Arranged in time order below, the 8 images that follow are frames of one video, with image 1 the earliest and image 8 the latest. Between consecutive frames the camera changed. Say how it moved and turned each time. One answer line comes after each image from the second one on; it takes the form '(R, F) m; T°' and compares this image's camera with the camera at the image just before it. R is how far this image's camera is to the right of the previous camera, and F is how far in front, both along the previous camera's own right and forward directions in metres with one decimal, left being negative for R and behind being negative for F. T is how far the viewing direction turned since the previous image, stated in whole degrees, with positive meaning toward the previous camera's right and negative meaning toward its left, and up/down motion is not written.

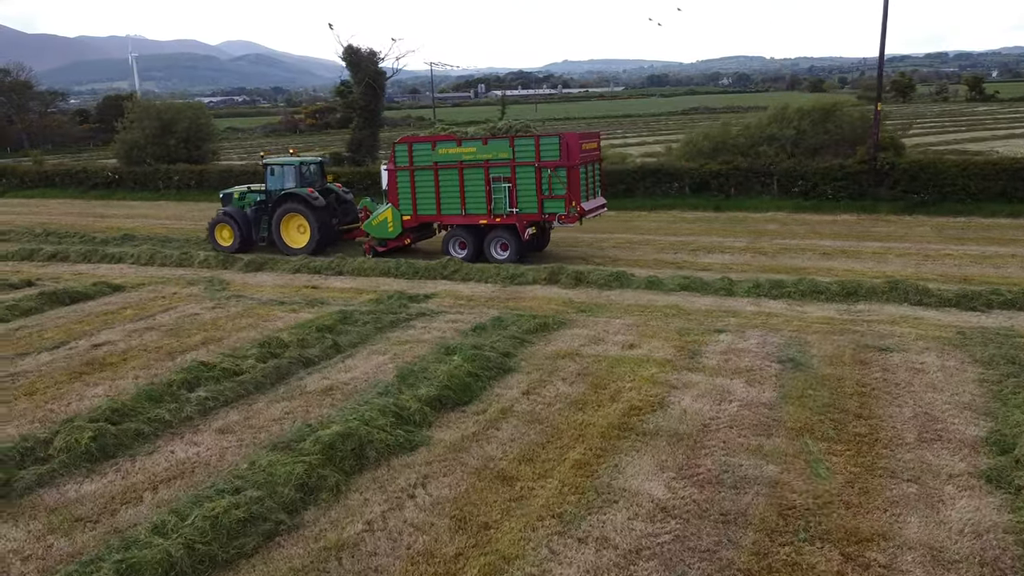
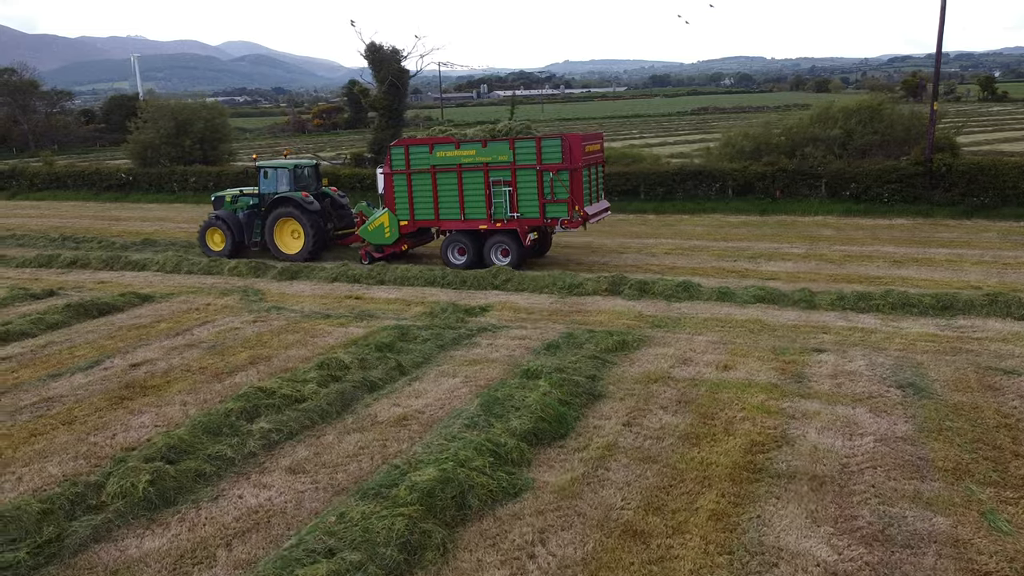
(-0.8, +0.8) m; 0°
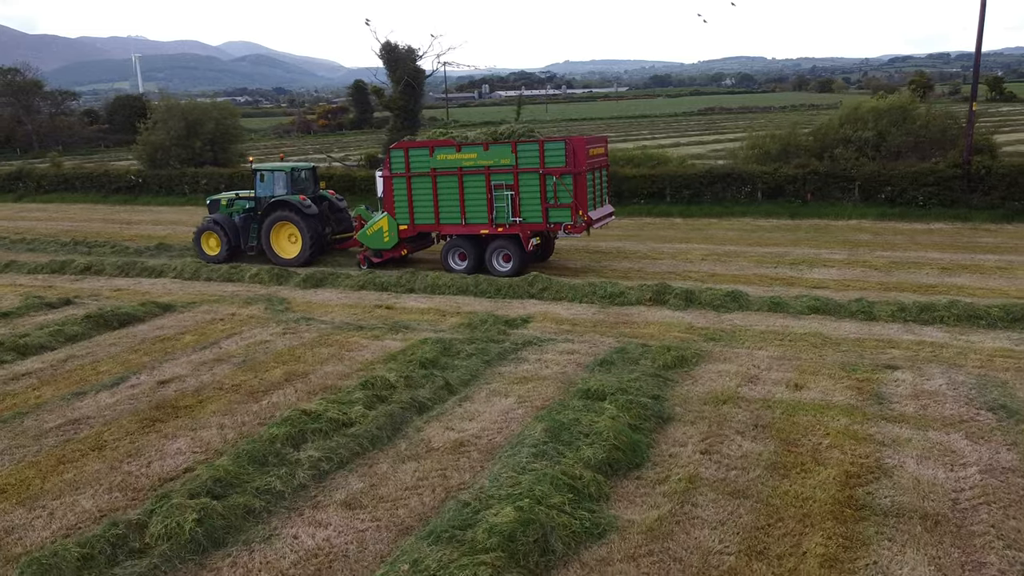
(-0.5, +0.5) m; 0°
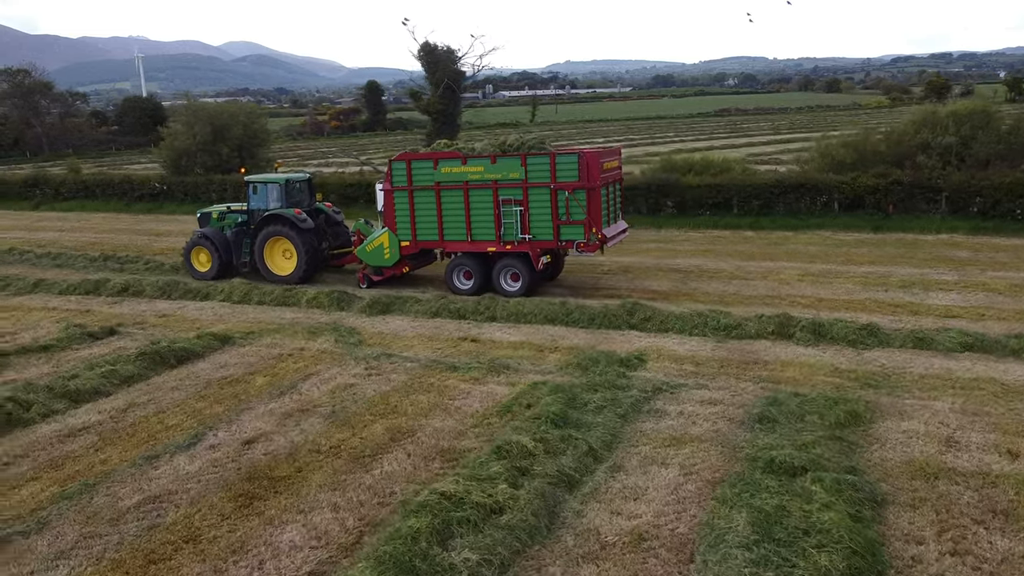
(-1.2, +1.2) m; 0°
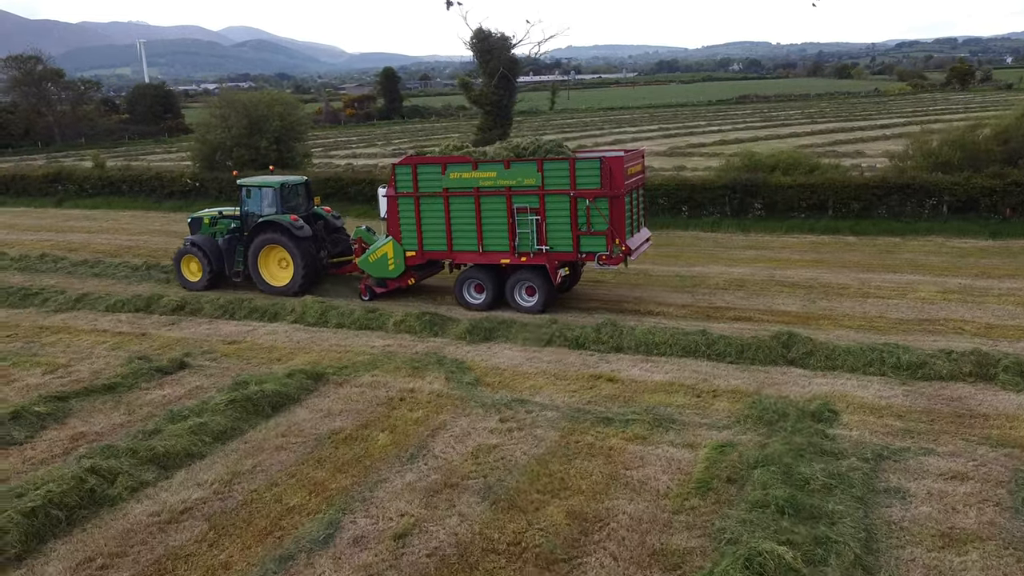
(-1.5, +1.5) m; 0°
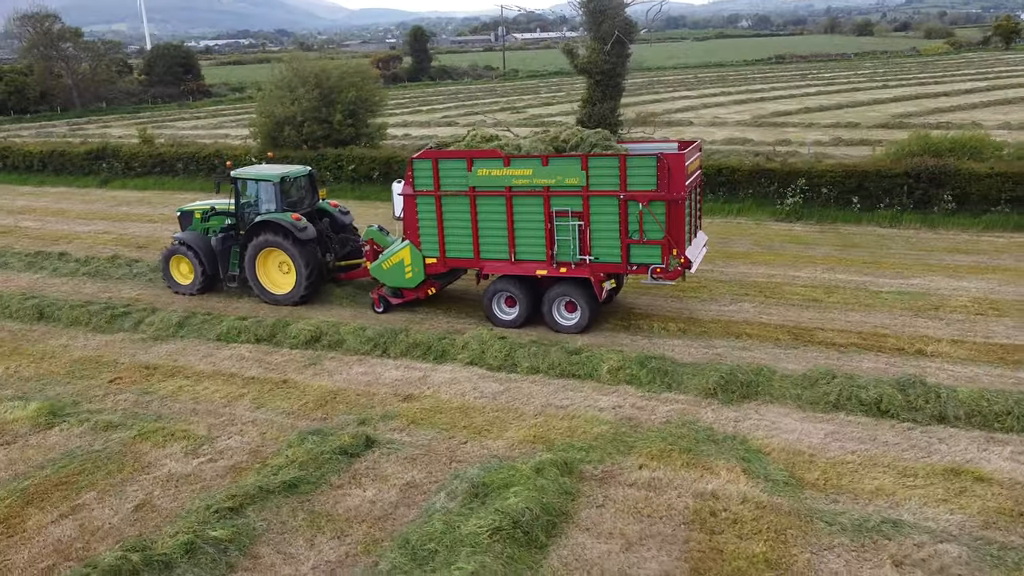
(-2.5, +2.4) m; 0°
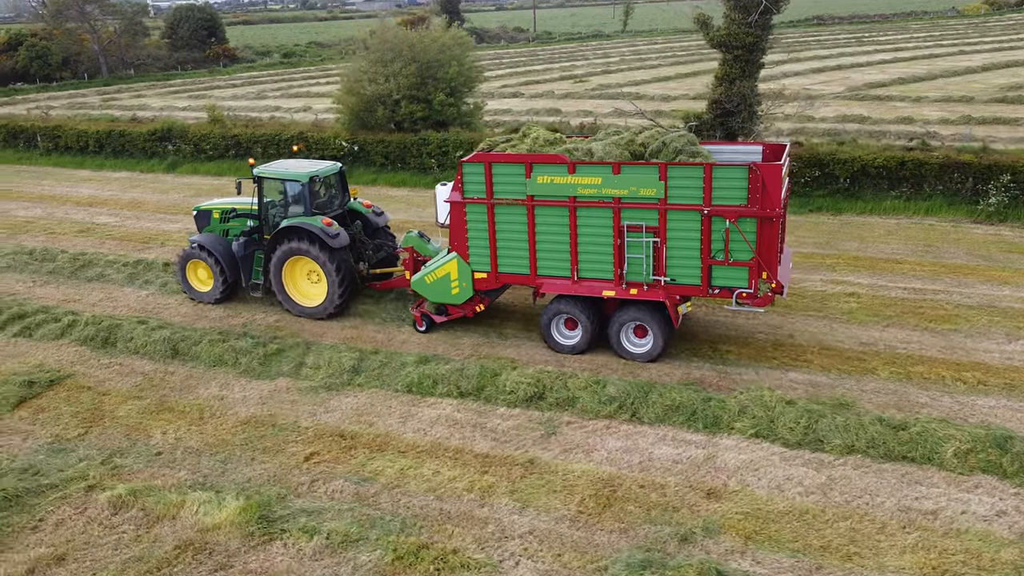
(-2.6, +1.9) m; 0°
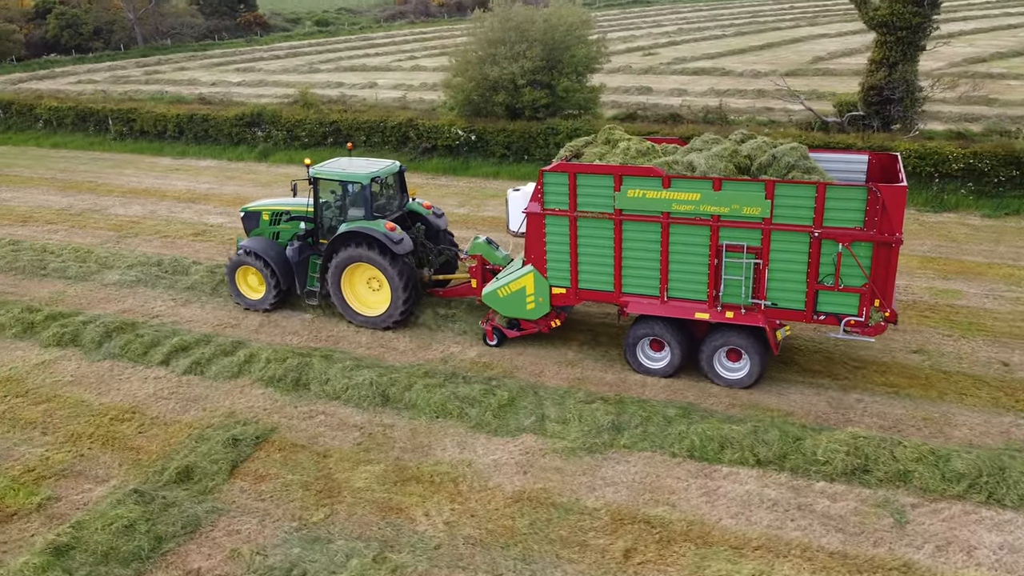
(-2.6, +1.3) m; 0°
